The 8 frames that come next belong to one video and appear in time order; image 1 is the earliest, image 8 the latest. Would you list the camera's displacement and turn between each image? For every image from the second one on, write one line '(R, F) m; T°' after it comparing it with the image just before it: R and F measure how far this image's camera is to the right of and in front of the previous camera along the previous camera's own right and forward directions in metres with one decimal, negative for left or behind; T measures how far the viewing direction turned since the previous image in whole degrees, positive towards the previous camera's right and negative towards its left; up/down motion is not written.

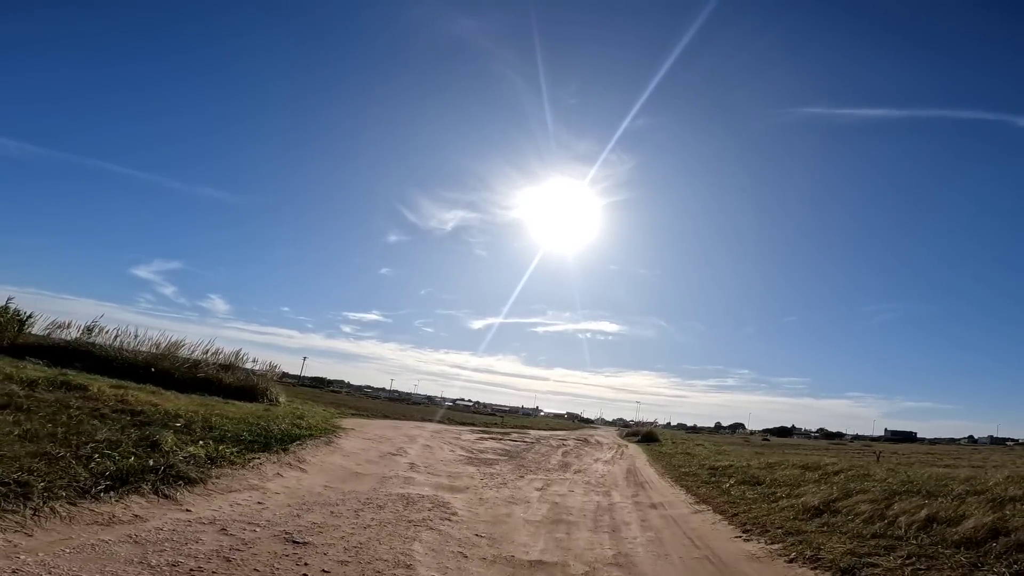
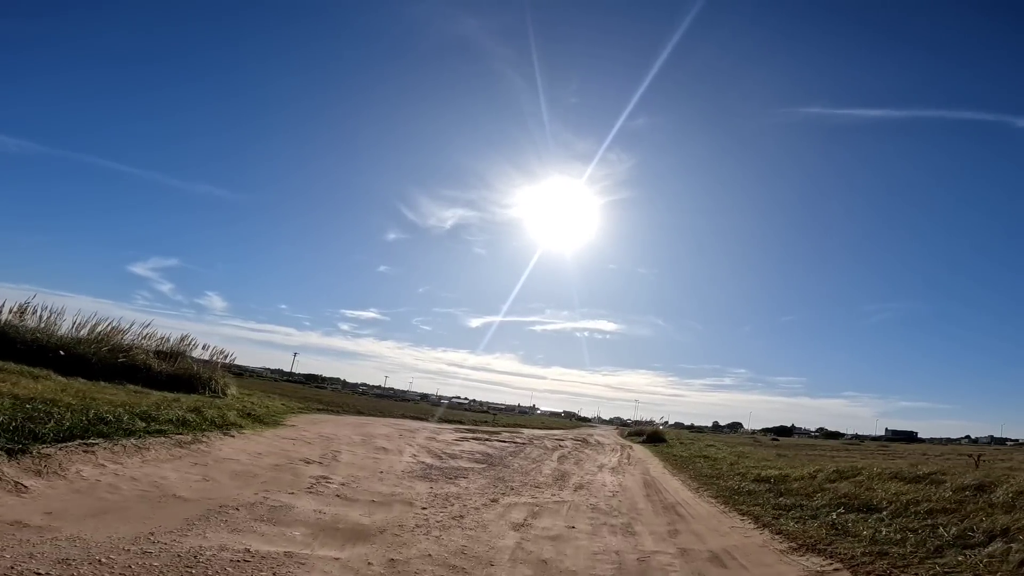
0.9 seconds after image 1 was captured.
(+0.7, +6.6) m; 0°
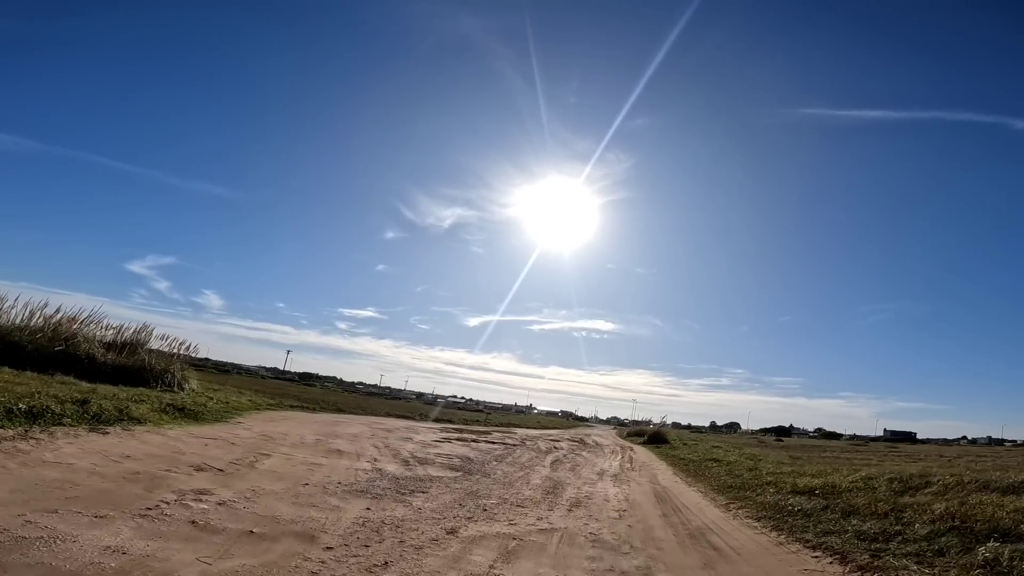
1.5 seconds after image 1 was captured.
(+0.5, +3.7) m; 0°
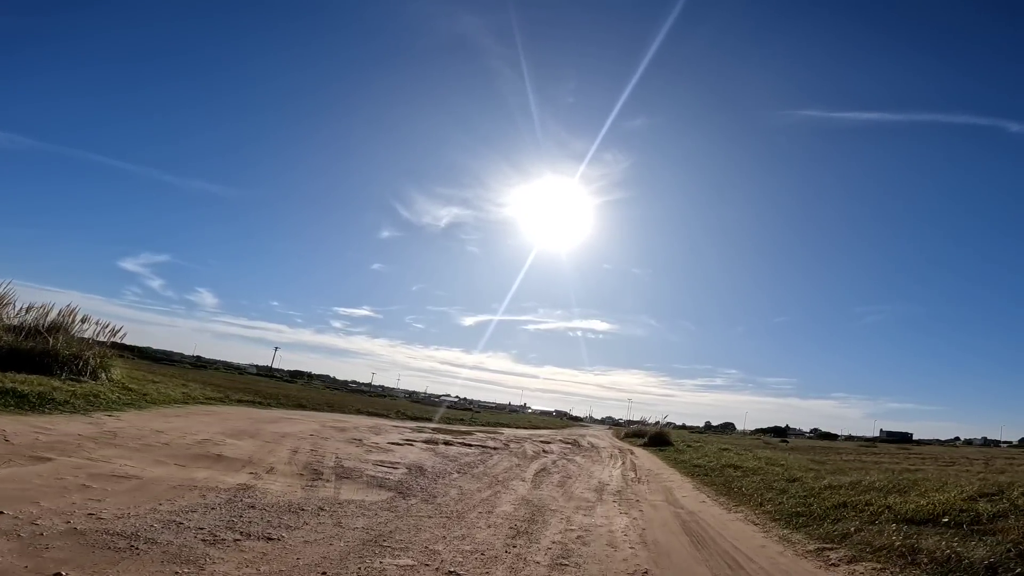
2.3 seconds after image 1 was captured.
(+0.7, +5.4) m; 0°
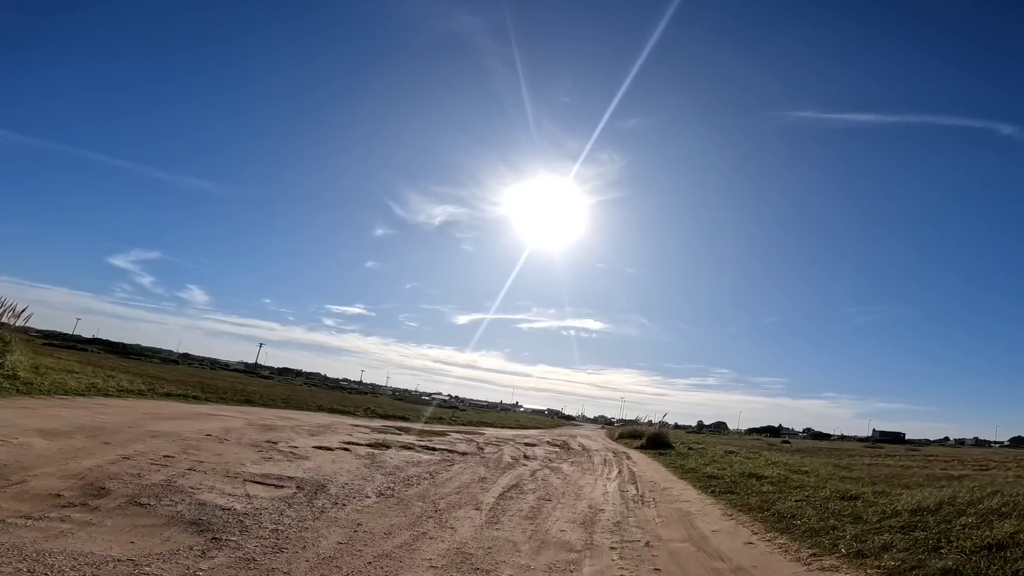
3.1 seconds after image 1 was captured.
(+0.8, +5.1) m; +1°
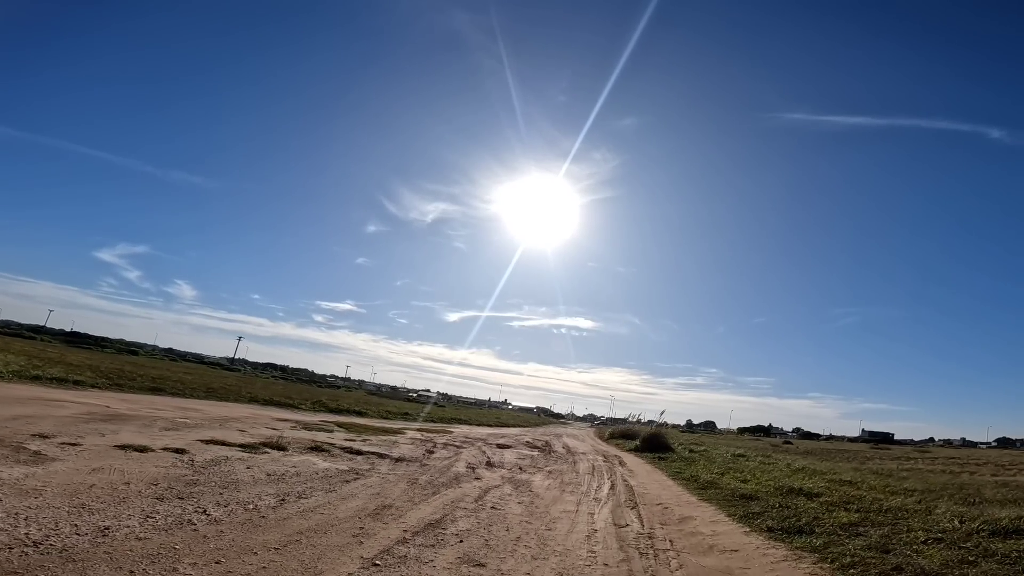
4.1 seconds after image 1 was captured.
(+1.1, +6.4) m; +1°
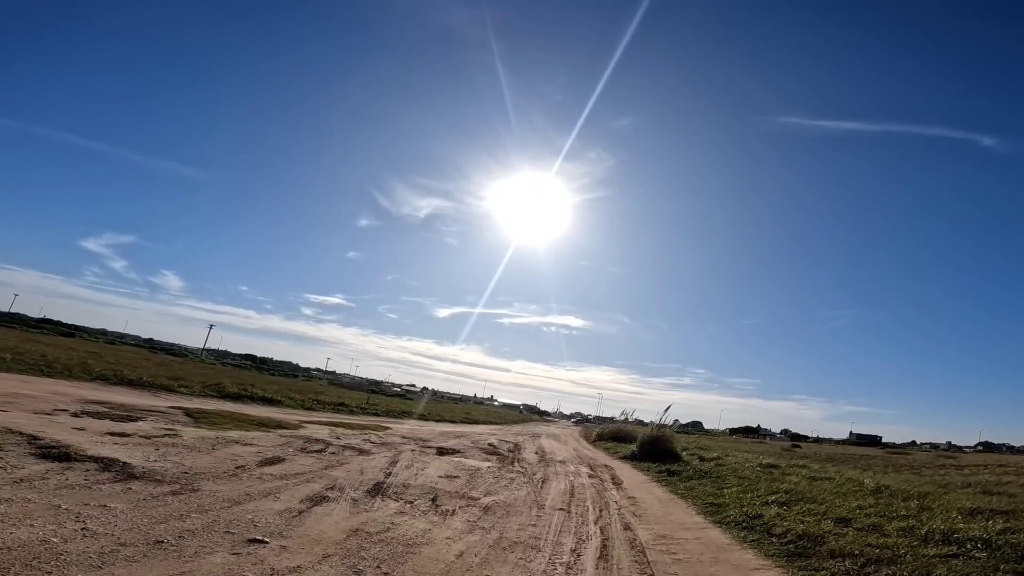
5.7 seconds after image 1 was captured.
(+1.6, +9.2) m; +1°
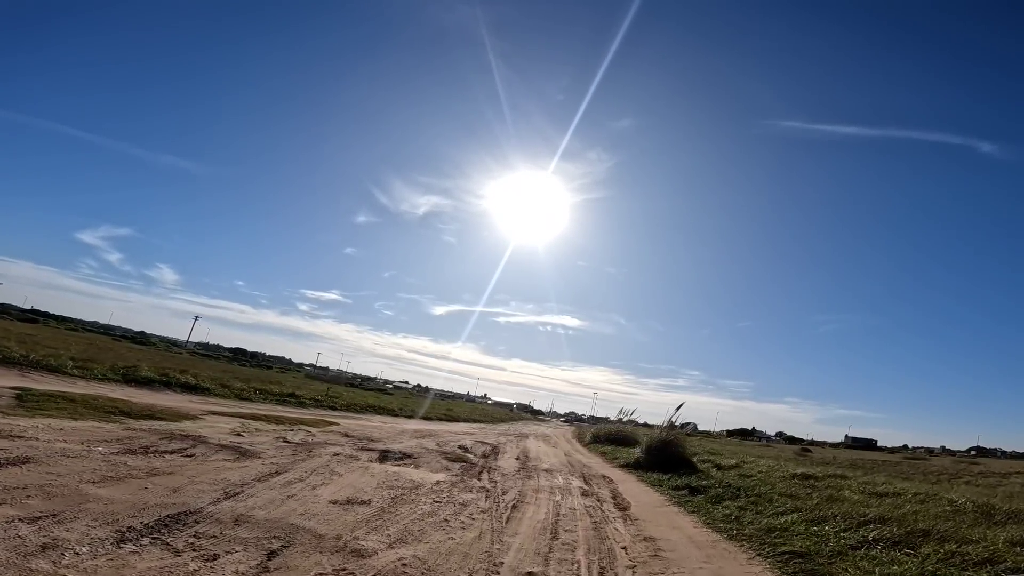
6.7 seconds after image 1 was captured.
(+0.7, +5.3) m; 0°
